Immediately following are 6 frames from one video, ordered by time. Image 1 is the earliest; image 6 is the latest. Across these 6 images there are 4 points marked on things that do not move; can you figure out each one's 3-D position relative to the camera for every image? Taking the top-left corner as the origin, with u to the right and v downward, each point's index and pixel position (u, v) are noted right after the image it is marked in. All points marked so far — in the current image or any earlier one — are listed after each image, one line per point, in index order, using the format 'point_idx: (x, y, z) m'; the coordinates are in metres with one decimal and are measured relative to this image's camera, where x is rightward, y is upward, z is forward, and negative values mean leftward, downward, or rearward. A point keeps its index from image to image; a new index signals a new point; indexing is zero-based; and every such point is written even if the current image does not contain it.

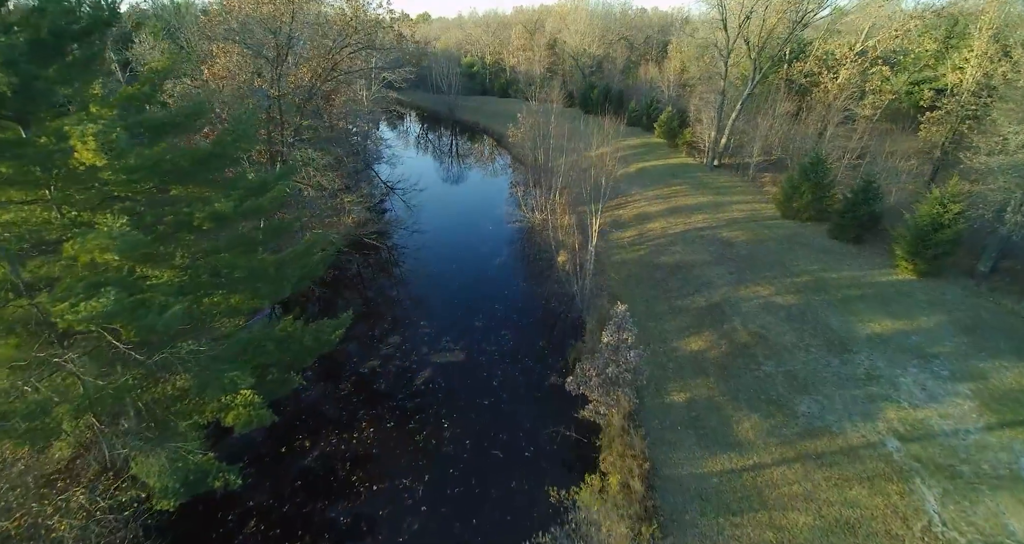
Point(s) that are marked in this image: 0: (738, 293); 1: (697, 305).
0: (+8.6, -0.8, +18.2) m
1: (+7.0, -1.3, +18.0) m
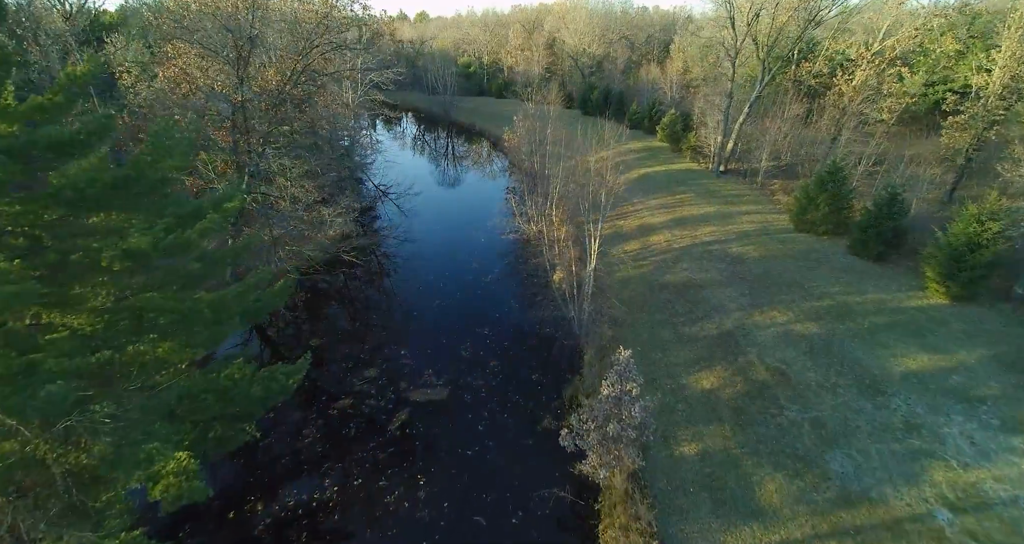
0: (+8.3, -1.6, +16.5) m
1: (+6.6, -2.1, +16.2) m
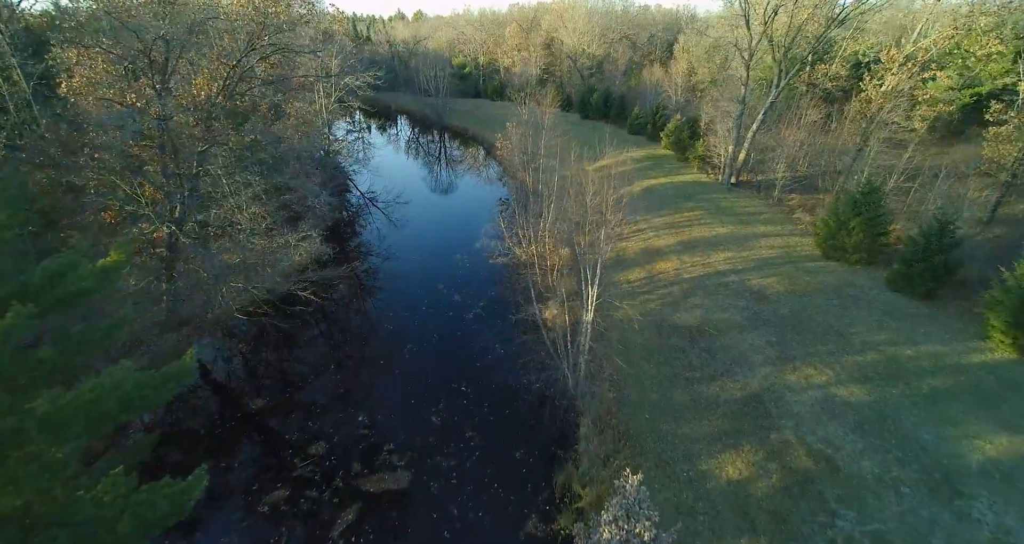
0: (+7.8, -3.0, +13.7) m
1: (+6.1, -3.5, +13.4) m
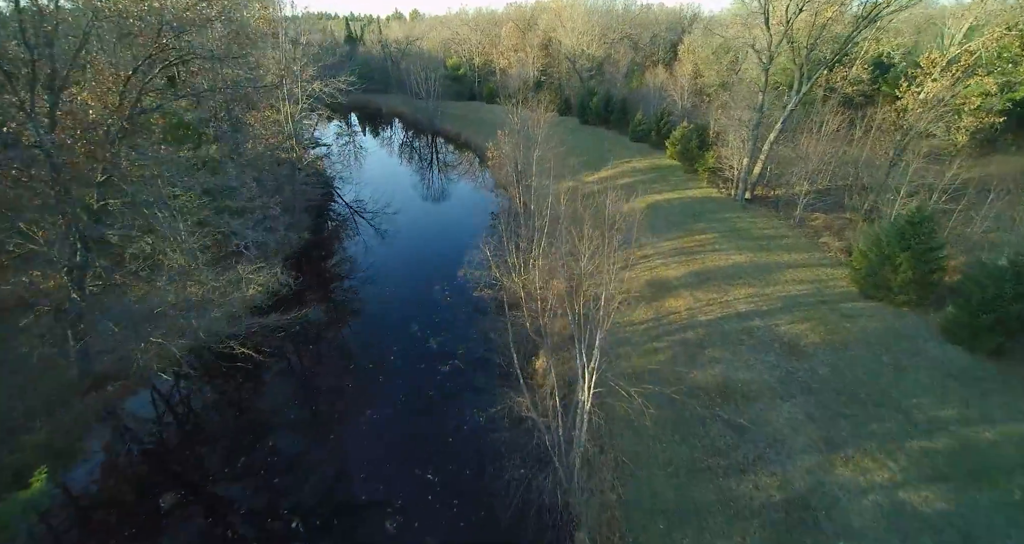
0: (+7.2, -4.5, +10.7) m
1: (+5.6, -5.0, +10.5) m
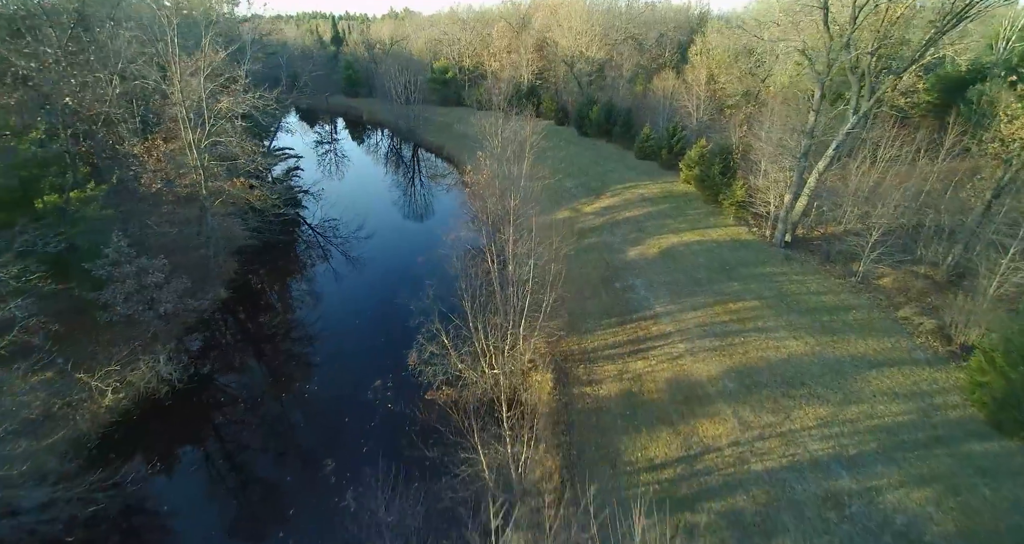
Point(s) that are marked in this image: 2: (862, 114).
0: (+6.3, -7.4, +5.1) m
1: (+4.6, -7.9, +4.8) m
2: (+14.2, +6.5, +19.2) m
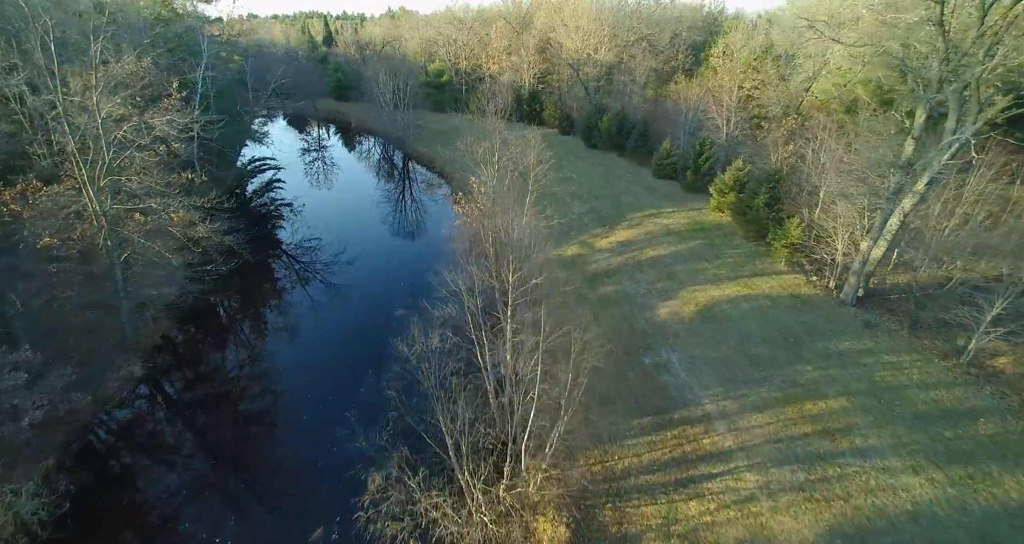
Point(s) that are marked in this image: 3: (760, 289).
0: (+6.2, -9.8, +0.6) m
1: (+4.6, -10.2, +0.4) m
2: (+14.2, +4.2, +14.7) m
3: (+9.4, -0.6, +18.1) m
